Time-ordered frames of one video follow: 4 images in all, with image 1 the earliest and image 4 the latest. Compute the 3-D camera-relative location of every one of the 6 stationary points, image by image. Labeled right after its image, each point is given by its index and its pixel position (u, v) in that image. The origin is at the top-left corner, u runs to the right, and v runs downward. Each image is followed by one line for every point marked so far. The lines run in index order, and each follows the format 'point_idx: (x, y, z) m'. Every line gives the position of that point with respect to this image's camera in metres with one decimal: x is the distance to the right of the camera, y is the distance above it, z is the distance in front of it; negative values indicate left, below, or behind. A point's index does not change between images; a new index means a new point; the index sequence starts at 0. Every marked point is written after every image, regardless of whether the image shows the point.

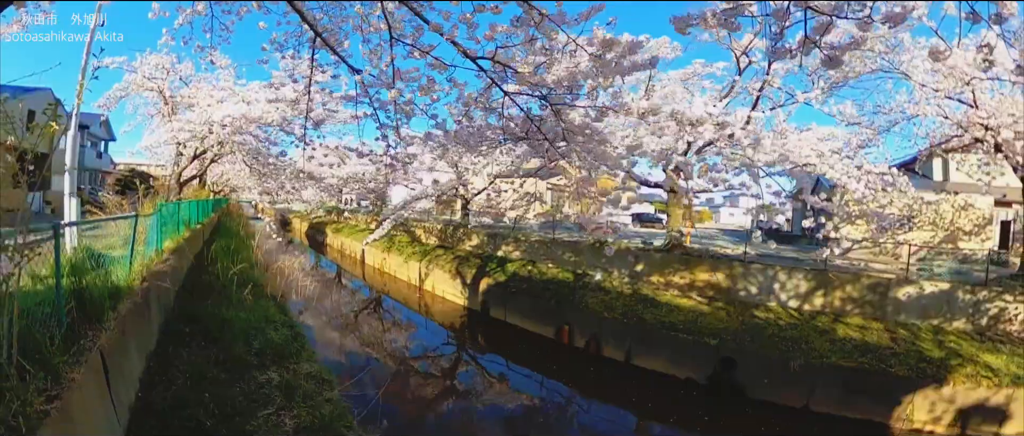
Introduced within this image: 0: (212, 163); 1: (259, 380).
0: (-5.7, +1.0, +11.1) m
1: (-1.5, -0.8, +3.8) m
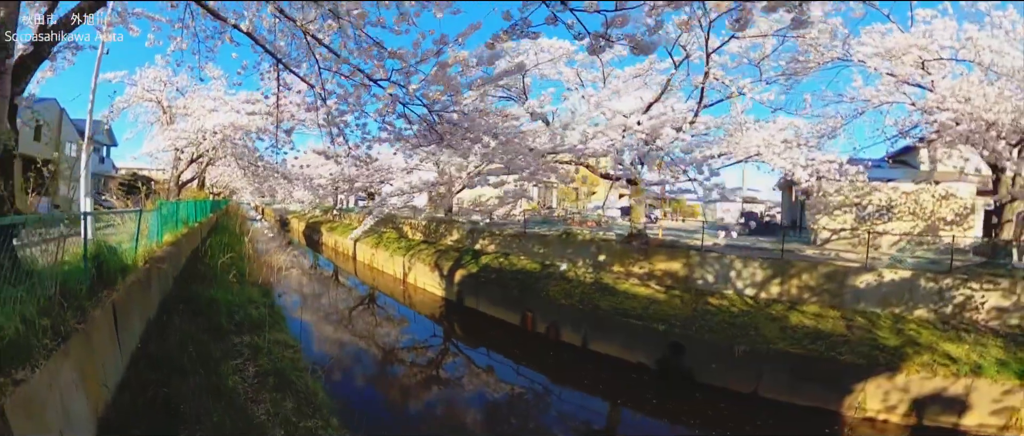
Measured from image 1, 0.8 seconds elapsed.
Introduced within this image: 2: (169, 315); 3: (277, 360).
0: (-5.9, +1.0, +11.5) m
1: (-1.9, -0.8, +4.1) m
2: (-2.4, -0.7, +4.2) m
3: (-1.6, -0.9, +4.0) m
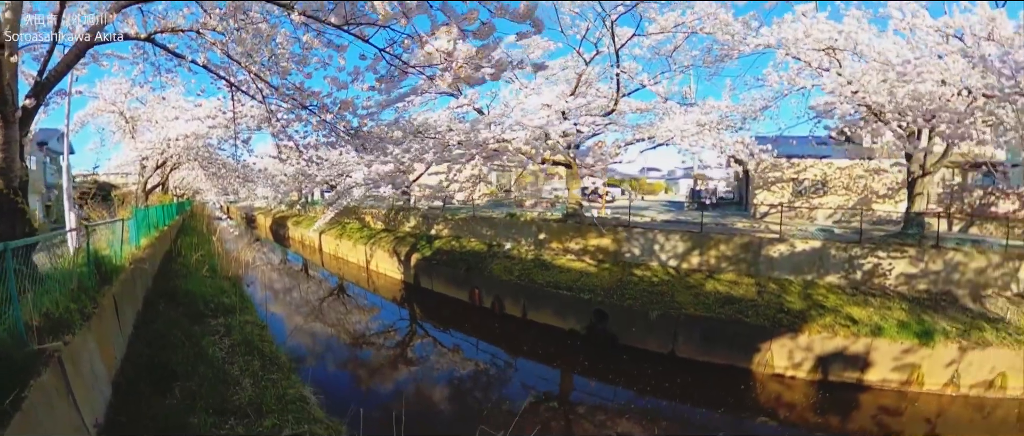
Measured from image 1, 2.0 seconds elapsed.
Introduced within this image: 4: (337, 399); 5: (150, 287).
0: (-6.8, +1.0, +11.8) m
1: (-2.4, -0.8, +4.7) m
2: (-2.9, -0.7, +4.7) m
3: (-2.1, -0.9, +4.6) m
4: (-1.7, -1.8, +5.7) m
5: (-3.2, -0.6, +5.3) m
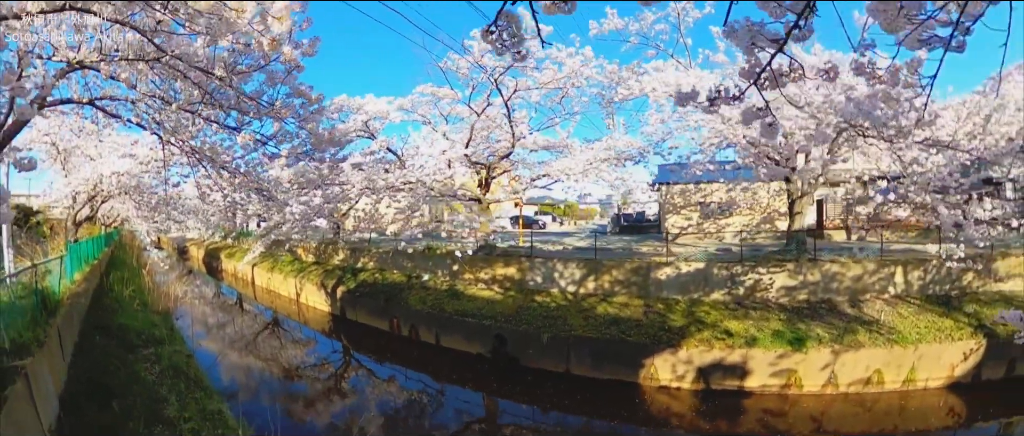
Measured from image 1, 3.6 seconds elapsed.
0: (-8.3, +0.3, +11.8) m
1: (-3.2, -1.2, +5.1) m
2: (-3.7, -1.1, +5.1) m
3: (-2.9, -1.3, +5.0) m
4: (-2.6, -2.1, +6.1) m
5: (-4.1, -1.0, +5.6) m
